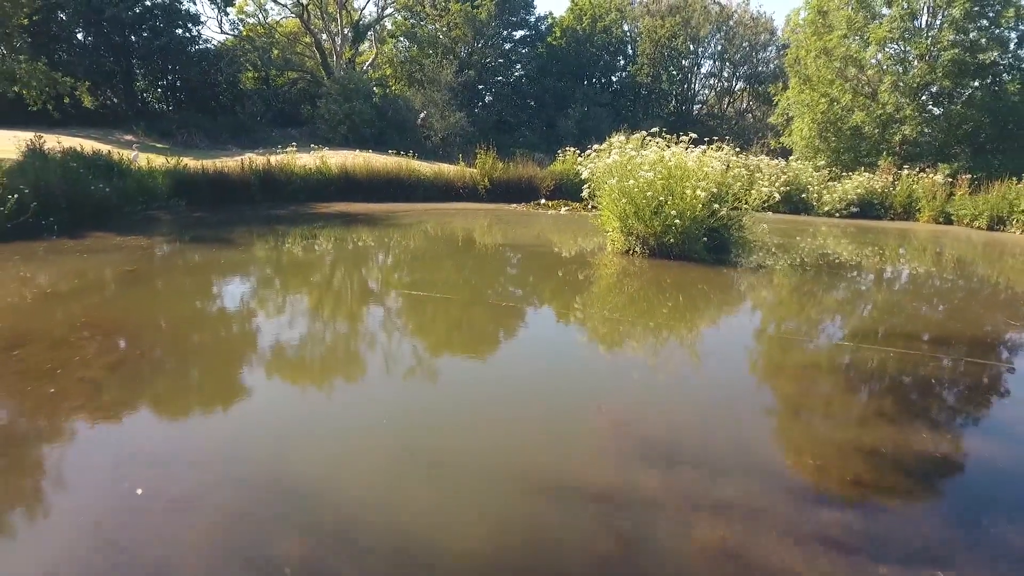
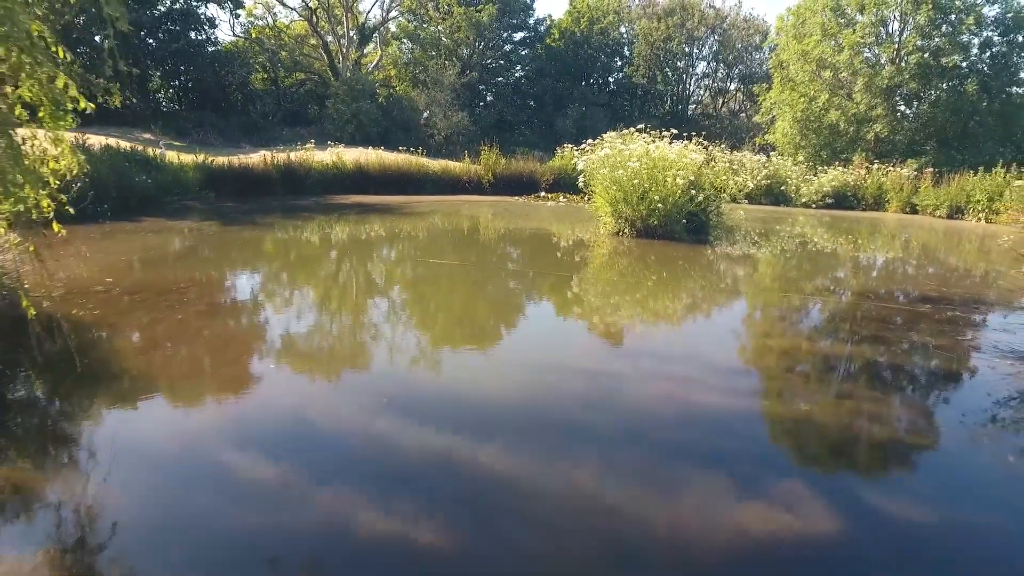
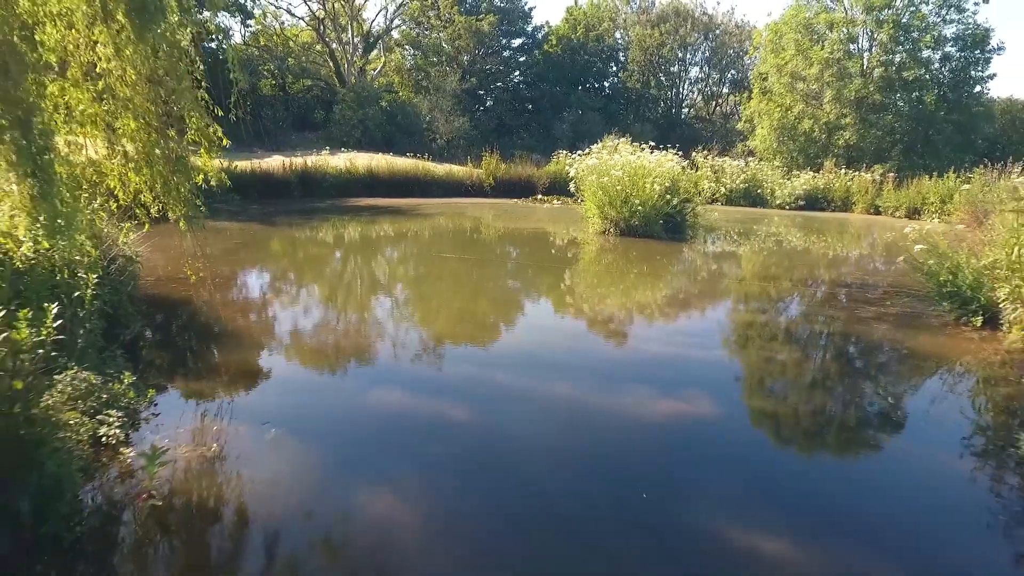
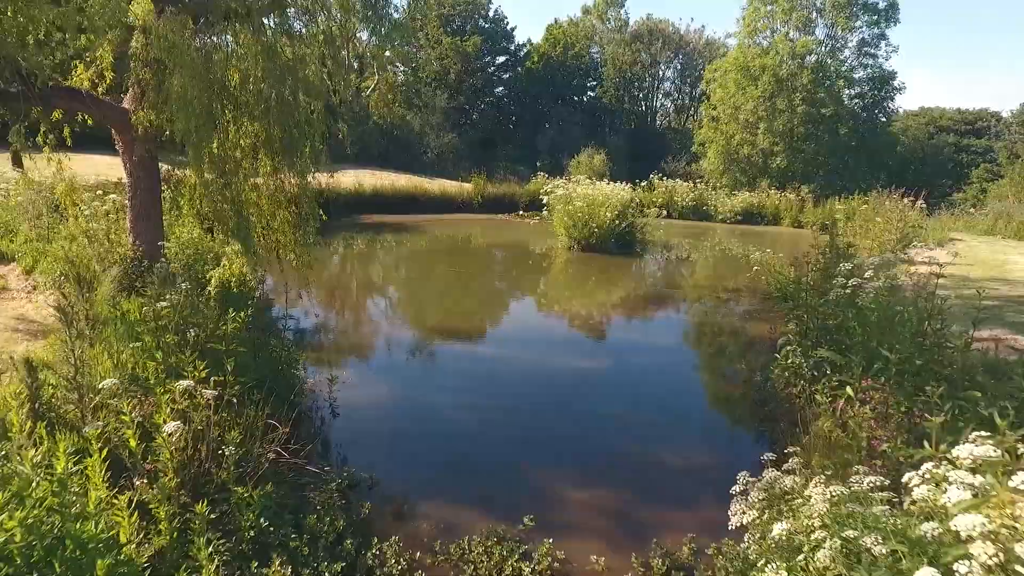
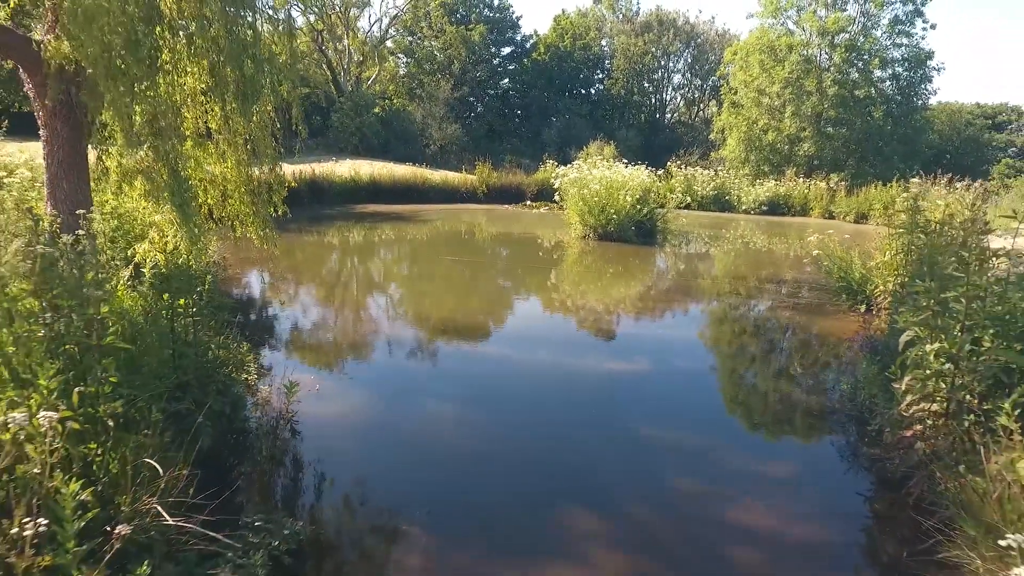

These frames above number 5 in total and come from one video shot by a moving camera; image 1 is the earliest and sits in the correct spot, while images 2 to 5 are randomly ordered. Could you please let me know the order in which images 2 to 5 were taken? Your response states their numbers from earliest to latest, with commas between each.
2, 3, 5, 4
